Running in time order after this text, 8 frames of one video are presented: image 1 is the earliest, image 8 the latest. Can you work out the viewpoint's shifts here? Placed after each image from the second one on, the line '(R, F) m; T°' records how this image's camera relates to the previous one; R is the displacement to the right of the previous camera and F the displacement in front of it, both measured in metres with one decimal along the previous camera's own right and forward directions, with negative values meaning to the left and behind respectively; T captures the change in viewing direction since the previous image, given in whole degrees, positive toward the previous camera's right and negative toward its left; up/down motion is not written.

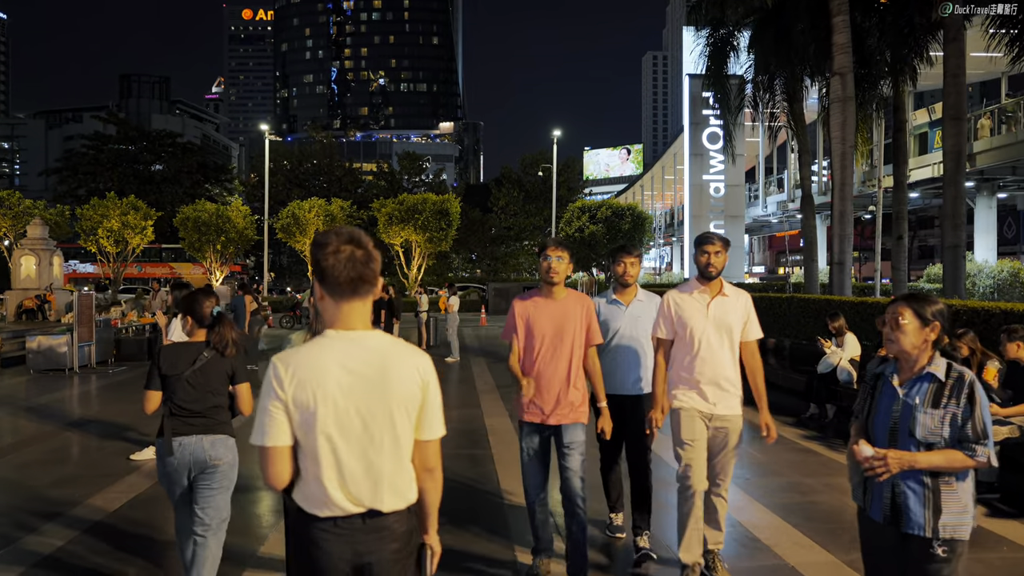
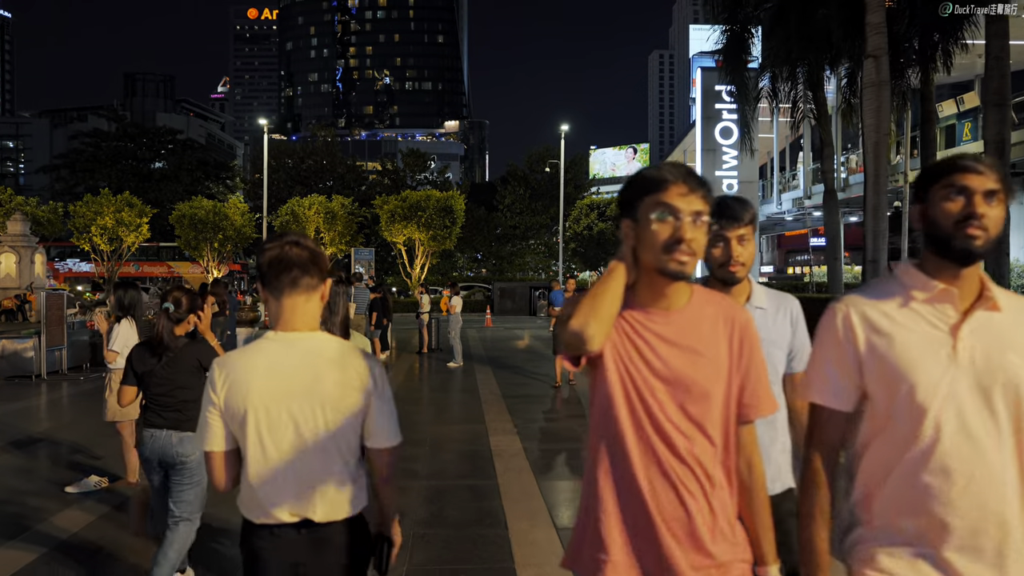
(0.0, +1.2) m; 0°
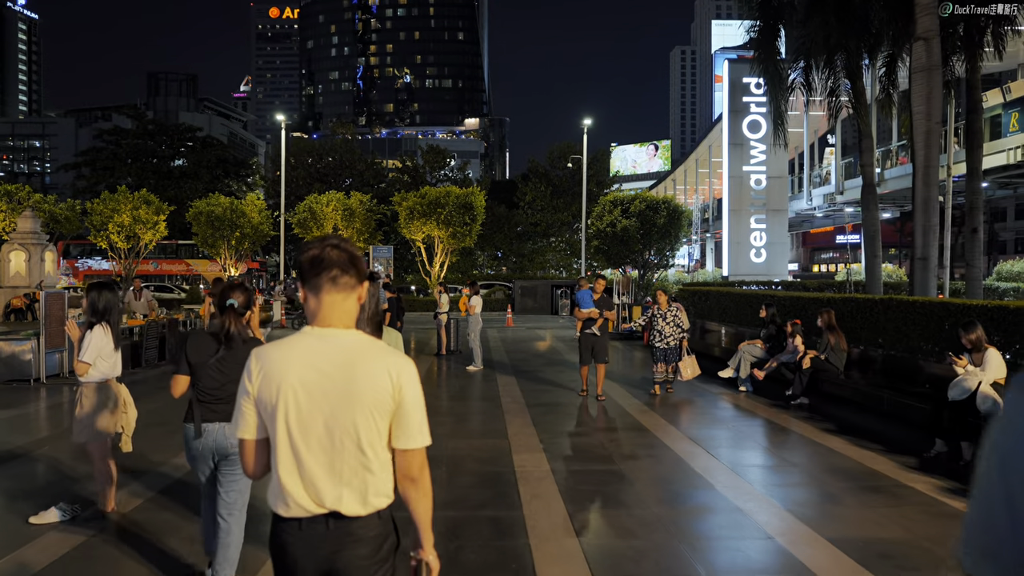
(-0.1, +0.8) m; -2°
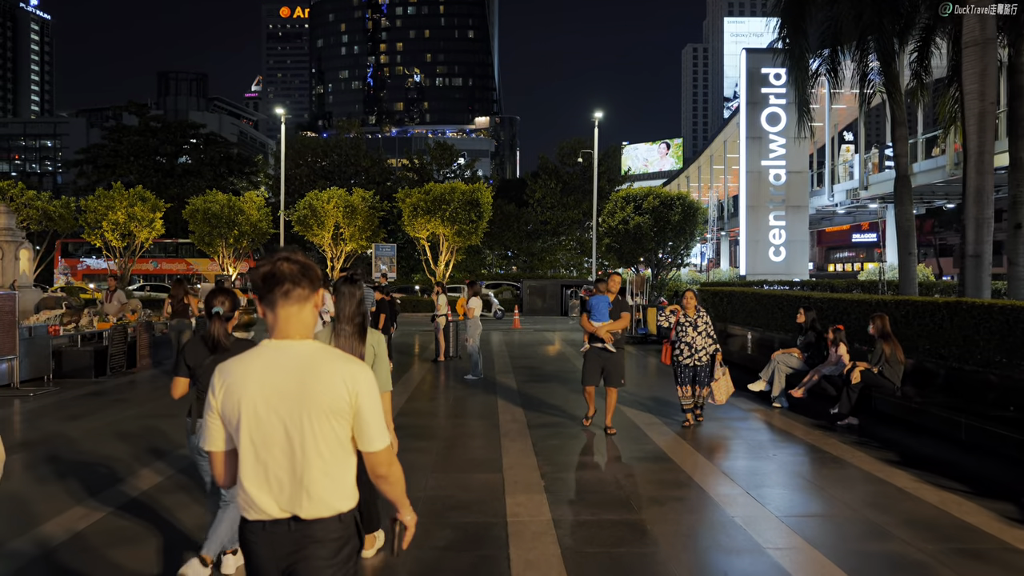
(+0.1, +1.4) m; -1°
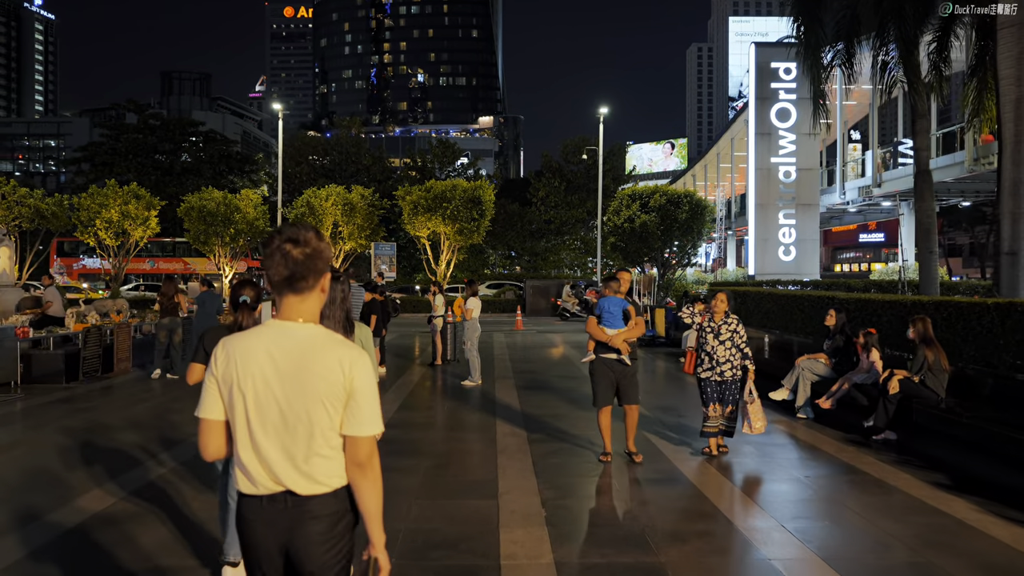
(+0.1, +0.9) m; 0°
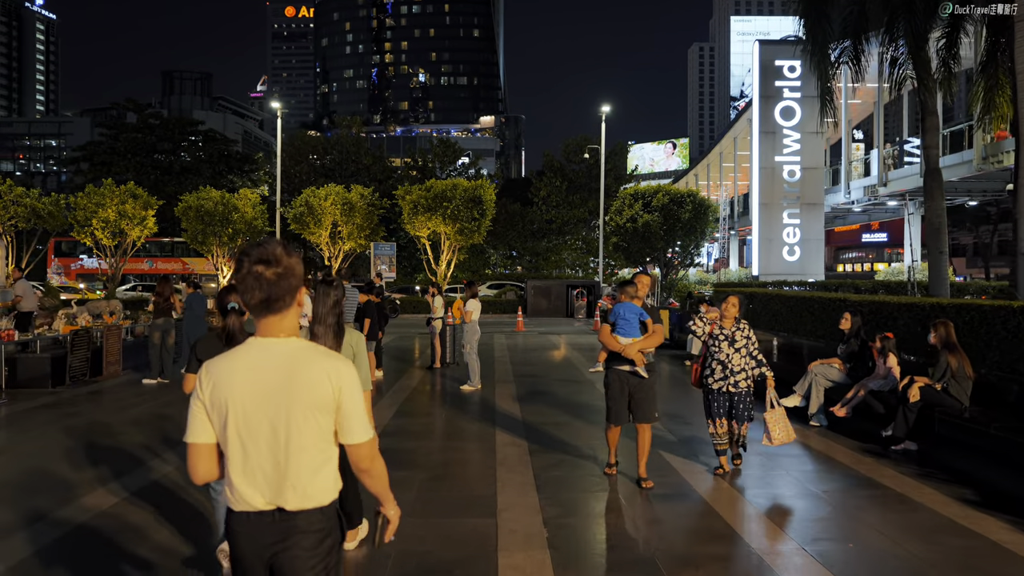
(0.0, +0.4) m; 0°
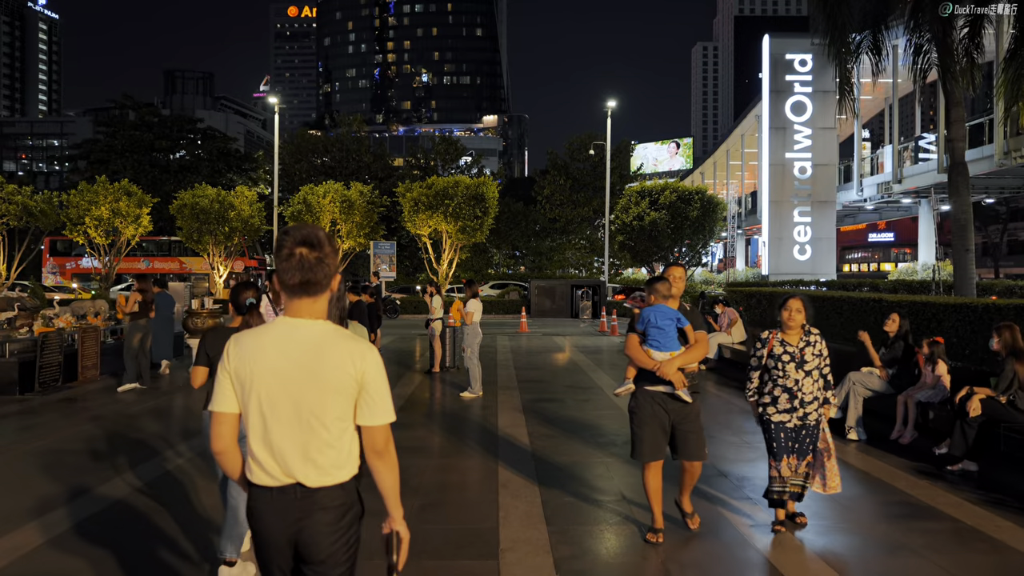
(0.0, +0.9) m; 0°
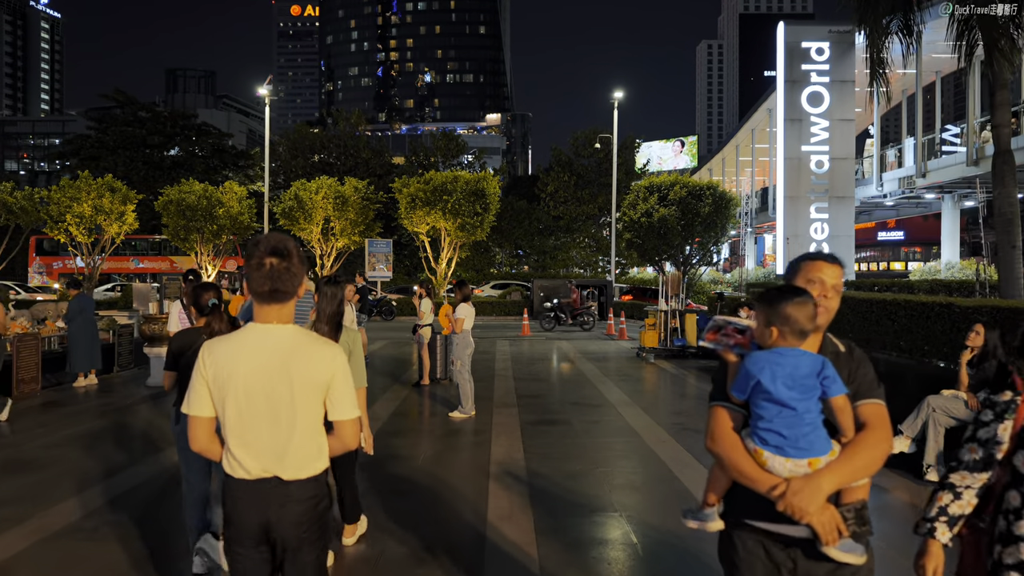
(+0.1, +1.5) m; 0°
